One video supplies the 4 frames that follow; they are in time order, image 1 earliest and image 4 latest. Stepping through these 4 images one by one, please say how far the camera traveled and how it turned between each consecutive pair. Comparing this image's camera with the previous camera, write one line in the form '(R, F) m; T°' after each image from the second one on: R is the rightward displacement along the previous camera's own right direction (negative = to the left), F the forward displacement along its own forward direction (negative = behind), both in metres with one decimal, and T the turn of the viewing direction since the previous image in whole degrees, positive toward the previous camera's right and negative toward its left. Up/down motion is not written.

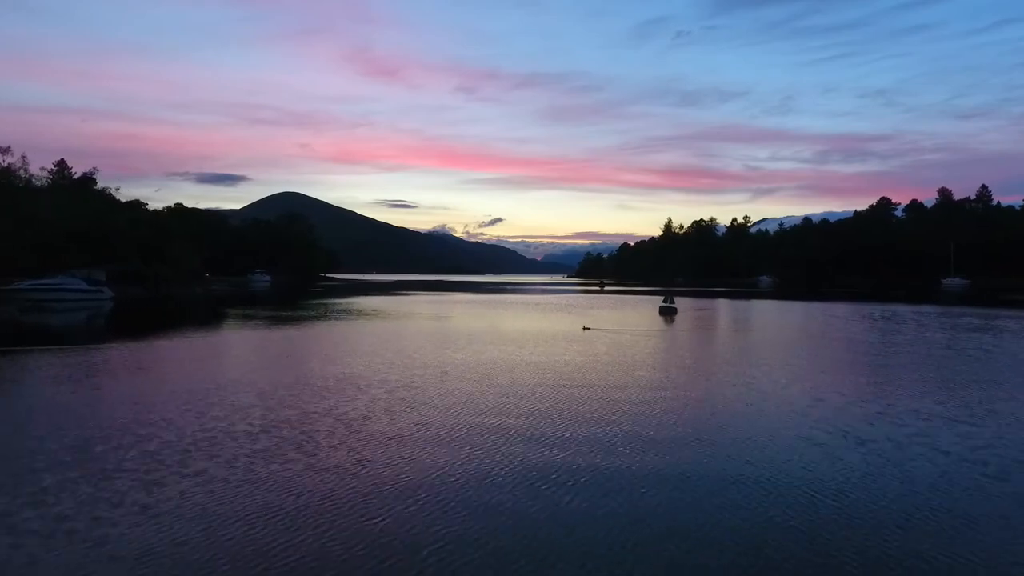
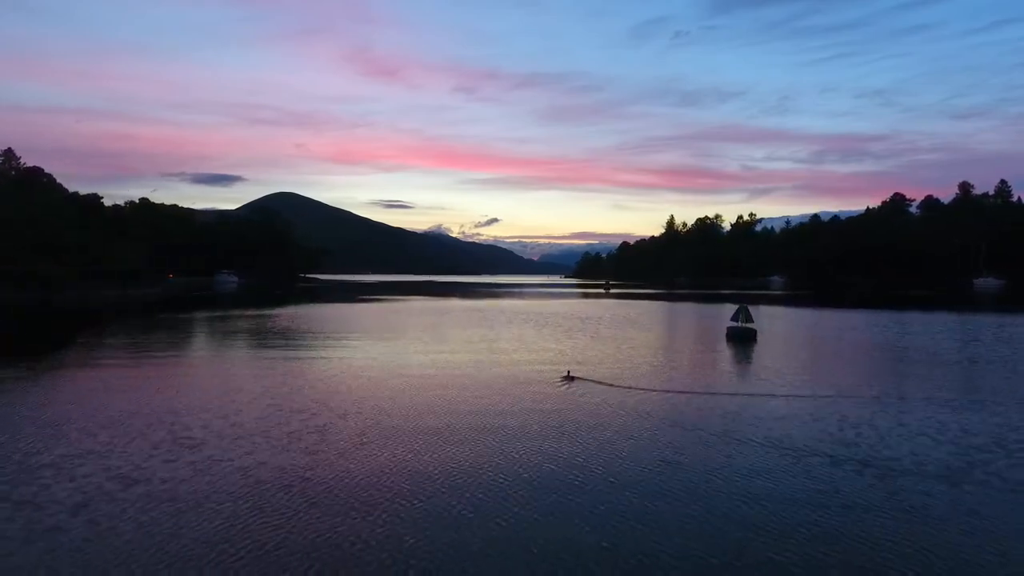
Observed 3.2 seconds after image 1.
(+0.1, +4.3) m; 0°
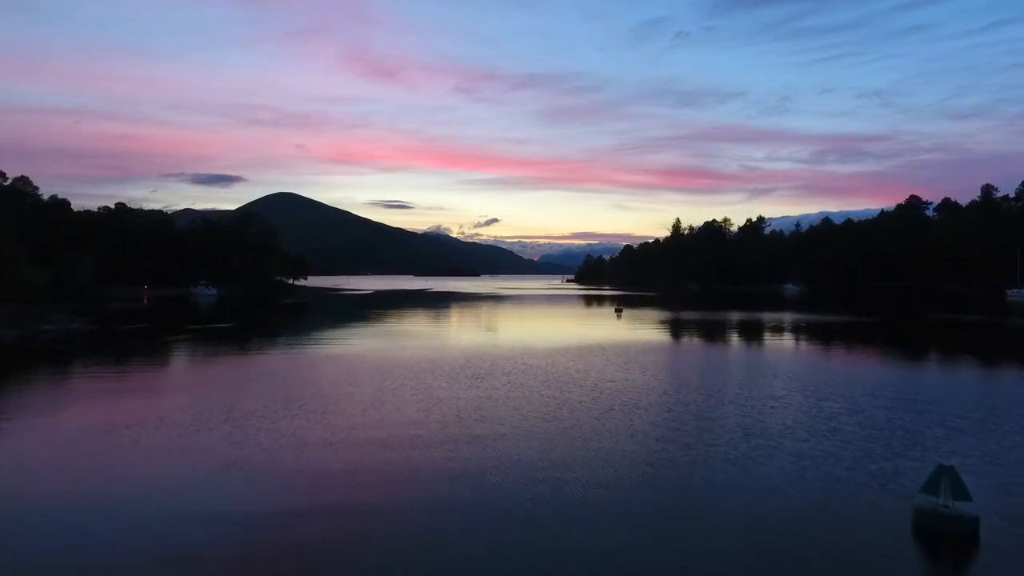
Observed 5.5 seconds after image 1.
(-0.1, +3.6) m; 0°
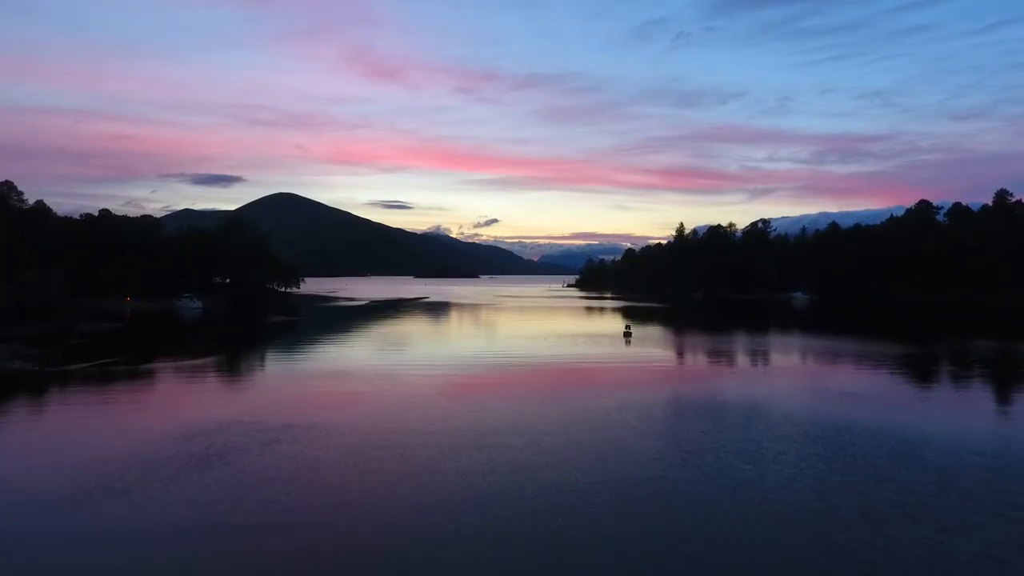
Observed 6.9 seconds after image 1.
(0.0, +2.1) m; 0°
